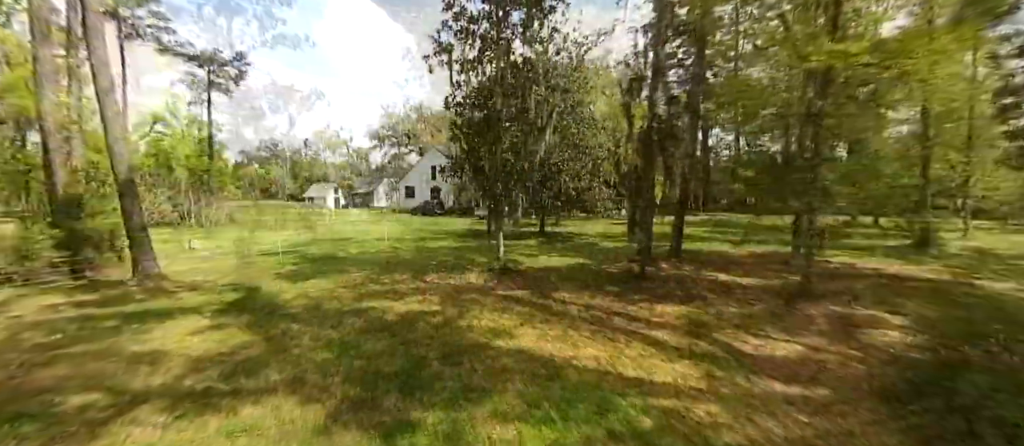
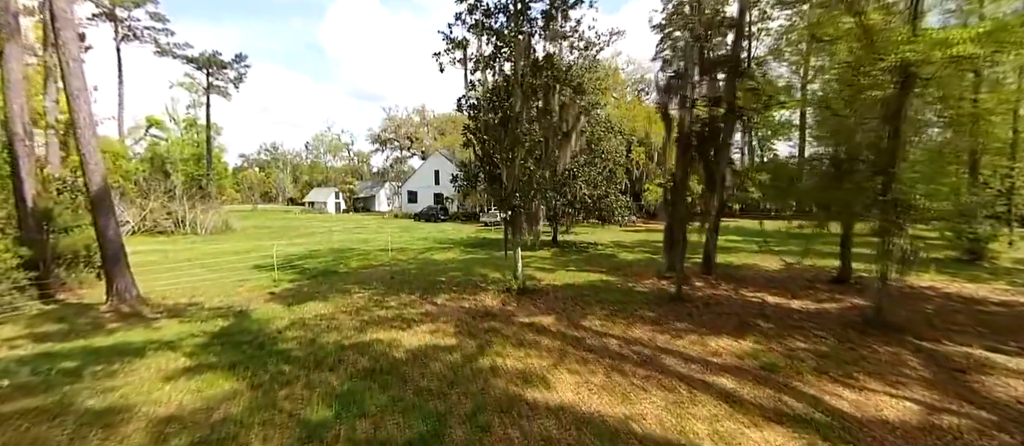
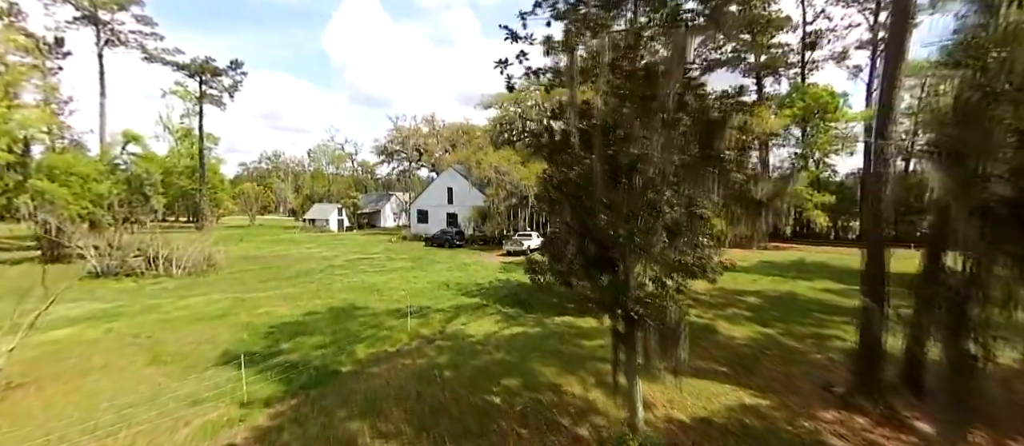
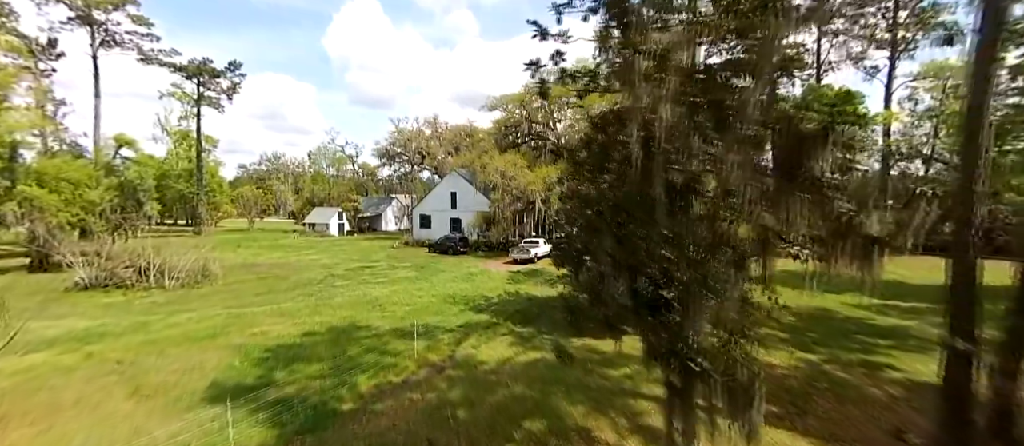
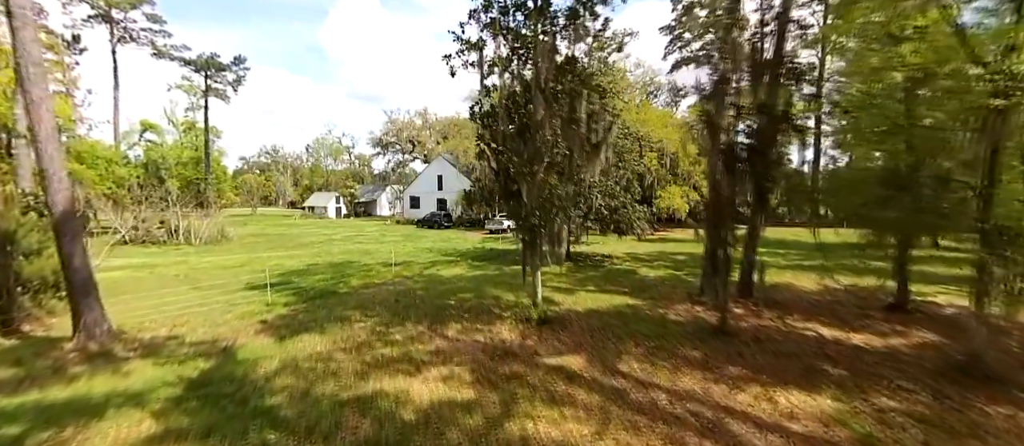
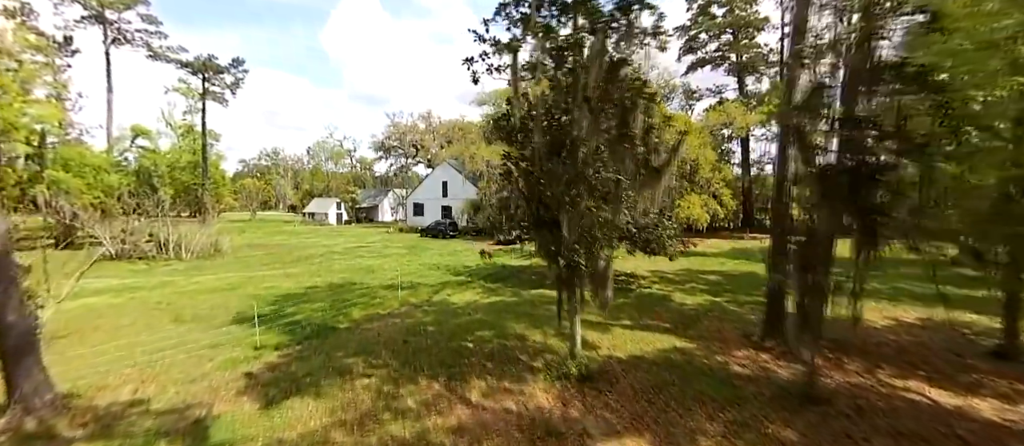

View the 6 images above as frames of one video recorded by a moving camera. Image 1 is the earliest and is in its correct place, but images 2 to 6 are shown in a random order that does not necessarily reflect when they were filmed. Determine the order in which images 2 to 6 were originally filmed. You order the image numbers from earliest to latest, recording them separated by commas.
2, 5, 6, 3, 4
